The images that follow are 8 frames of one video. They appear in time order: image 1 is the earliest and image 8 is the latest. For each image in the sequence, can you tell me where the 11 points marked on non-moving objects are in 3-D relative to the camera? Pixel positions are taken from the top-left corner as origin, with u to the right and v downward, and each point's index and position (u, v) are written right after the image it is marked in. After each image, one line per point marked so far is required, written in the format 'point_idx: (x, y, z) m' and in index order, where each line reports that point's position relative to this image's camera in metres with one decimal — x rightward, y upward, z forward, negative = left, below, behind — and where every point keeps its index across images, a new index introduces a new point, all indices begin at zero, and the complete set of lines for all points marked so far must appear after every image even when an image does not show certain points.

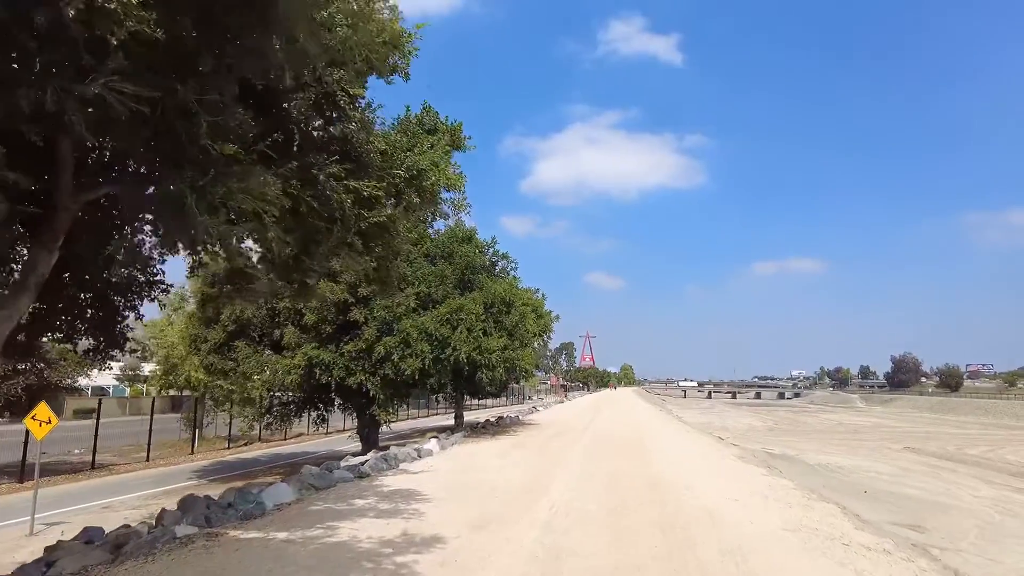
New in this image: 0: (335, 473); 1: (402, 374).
0: (-3.1, -3.2, +11.4) m
1: (-3.3, -2.6, +19.4) m
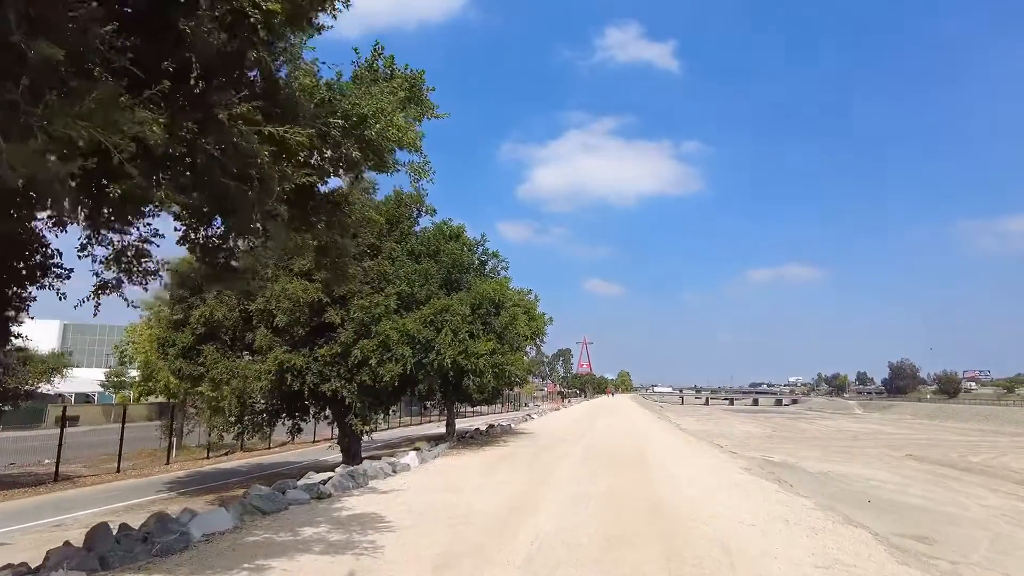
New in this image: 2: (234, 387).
0: (-3.4, -3.1, +9.9) m
1: (-3.6, -2.6, +17.9) m
2: (-8.1, -2.9, +18.9) m
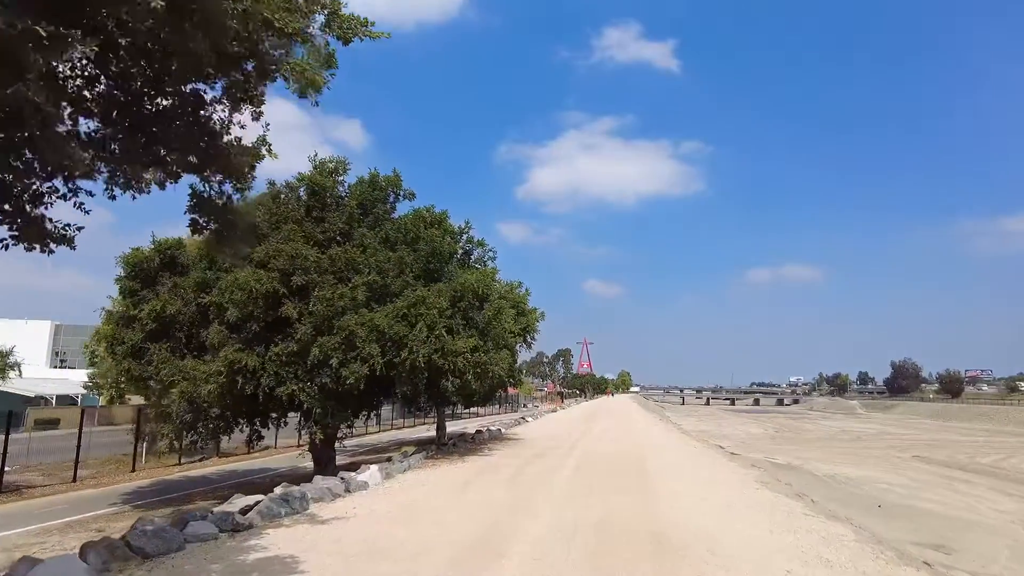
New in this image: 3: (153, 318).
0: (-3.8, -2.8, +7.7) m
1: (-4.1, -2.3, +15.8) m
2: (-8.5, -2.6, +16.8) m
3: (-10.4, -0.9, +18.8) m
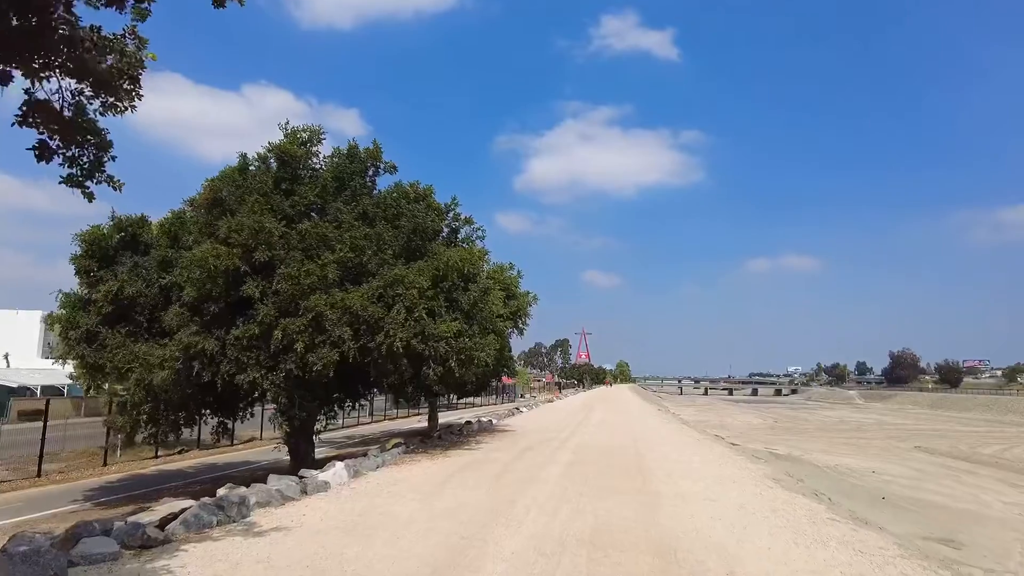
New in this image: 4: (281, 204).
0: (-4.1, -2.5, +6.2) m
1: (-4.4, -1.8, +14.3) m
2: (-8.8, -2.1, +15.2) m
3: (-10.7, -0.4, +17.3) m
4: (-6.0, +2.2, +16.8) m
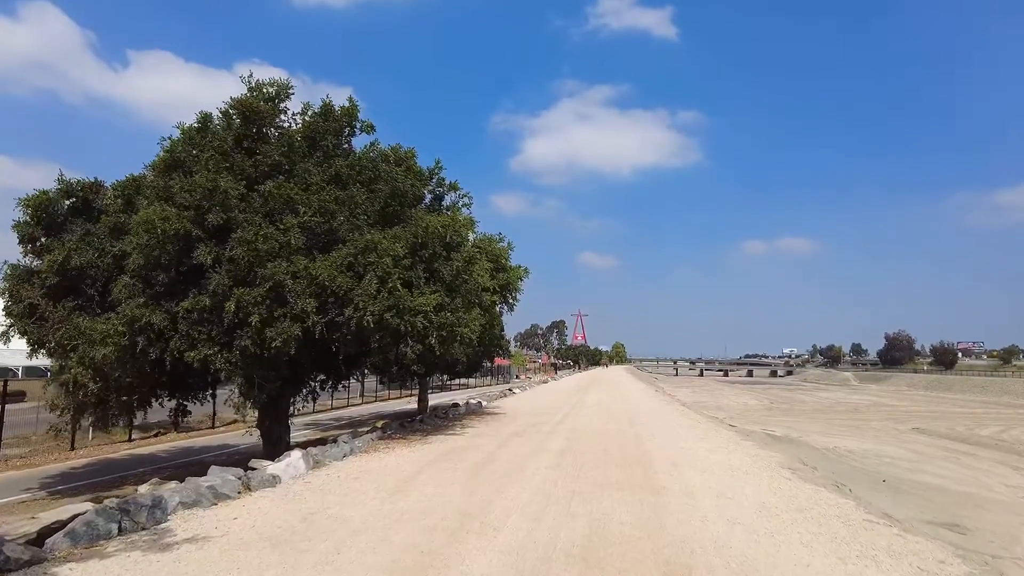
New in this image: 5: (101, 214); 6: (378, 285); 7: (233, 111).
0: (-4.4, -2.0, +4.6) m
1: (-4.7, -1.2, +12.7) m
2: (-9.1, -1.4, +13.6) m
3: (-11.0, +0.4, +15.6) m
4: (-6.3, +2.9, +15.1) m
5: (-10.7, +1.9, +16.9) m
6: (-2.8, +0.1, +13.4) m
7: (-6.8, +4.3, +15.7) m
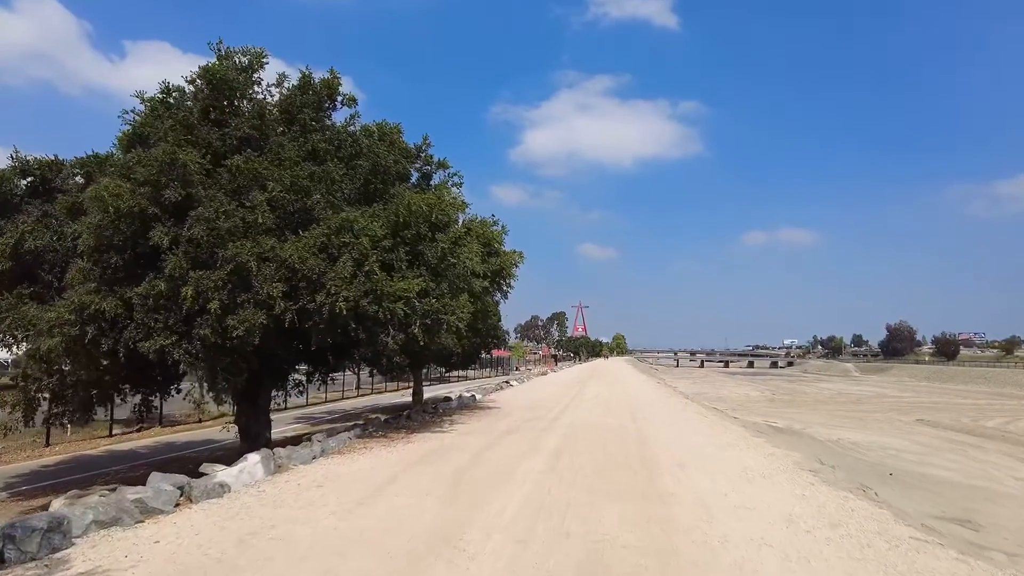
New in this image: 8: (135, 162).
0: (-4.5, -1.8, +3.4) m
1: (-4.8, -0.9, +11.5) m
2: (-9.3, -1.1, +12.4) m
3: (-11.2, +0.7, +14.4) m
4: (-6.5, +3.2, +13.8) m
5: (-10.9, +2.3, +15.6) m
6: (-3.0, +0.4, +12.1) m
7: (-6.9, +4.6, +14.4) m
8: (-7.2, +2.4, +12.5) m
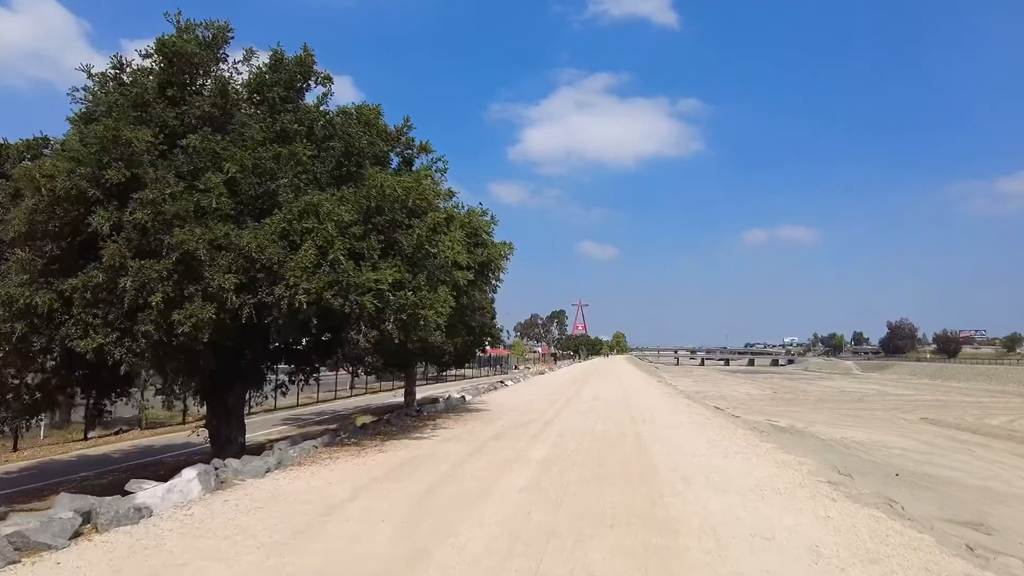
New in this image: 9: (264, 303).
0: (-4.8, -1.7, +2.2) m
1: (-5.1, -0.7, +10.2) m
2: (-9.5, -1.0, +11.2) m
3: (-11.4, +0.8, +13.1) m
4: (-6.7, +3.4, +12.5) m
5: (-11.1, +2.4, +14.4) m
6: (-3.2, +0.5, +10.9) m
7: (-7.2, +4.8, +13.2) m
8: (-7.5, +2.6, +11.2) m
9: (-4.1, -0.3, +10.7) m
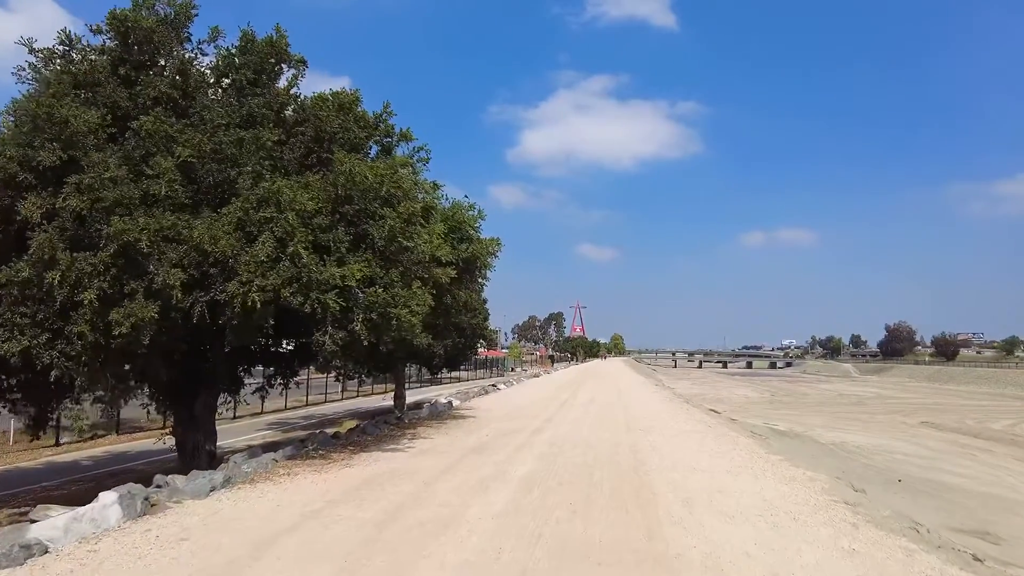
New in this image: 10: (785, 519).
0: (-5.1, -1.6, +1.1) m
1: (-5.4, -0.7, +9.1) m
2: (-9.8, -0.9, +10.1) m
3: (-11.7, +0.9, +12.0) m
4: (-7.0, +3.4, +11.5) m
5: (-11.4, +2.5, +13.3) m
6: (-3.5, +0.6, +9.8) m
7: (-7.5, +4.8, +12.1) m
8: (-7.8, +2.6, +10.2) m
9: (-4.4, -0.2, +9.7) m
10: (+3.1, -2.6, +7.4) m
